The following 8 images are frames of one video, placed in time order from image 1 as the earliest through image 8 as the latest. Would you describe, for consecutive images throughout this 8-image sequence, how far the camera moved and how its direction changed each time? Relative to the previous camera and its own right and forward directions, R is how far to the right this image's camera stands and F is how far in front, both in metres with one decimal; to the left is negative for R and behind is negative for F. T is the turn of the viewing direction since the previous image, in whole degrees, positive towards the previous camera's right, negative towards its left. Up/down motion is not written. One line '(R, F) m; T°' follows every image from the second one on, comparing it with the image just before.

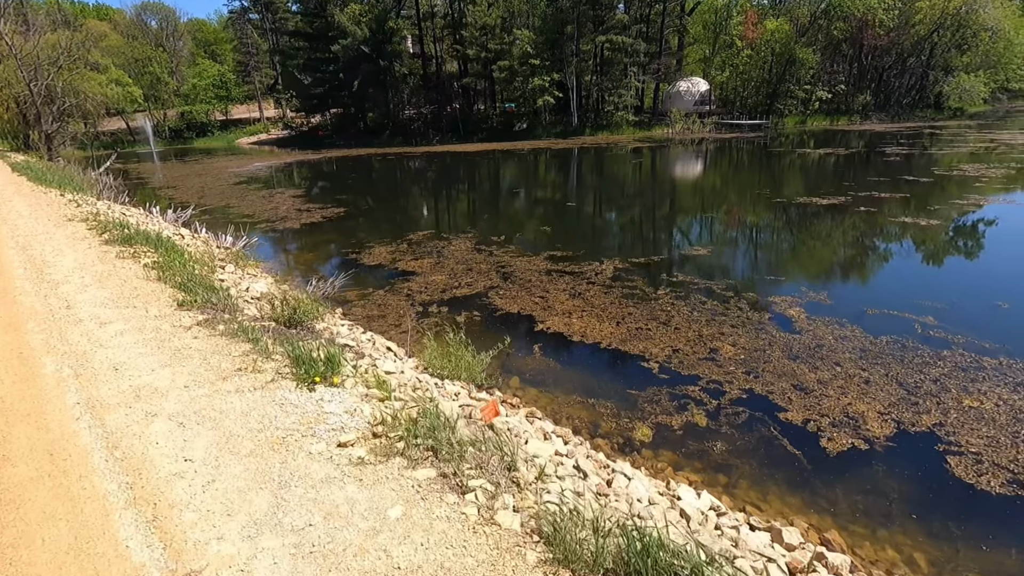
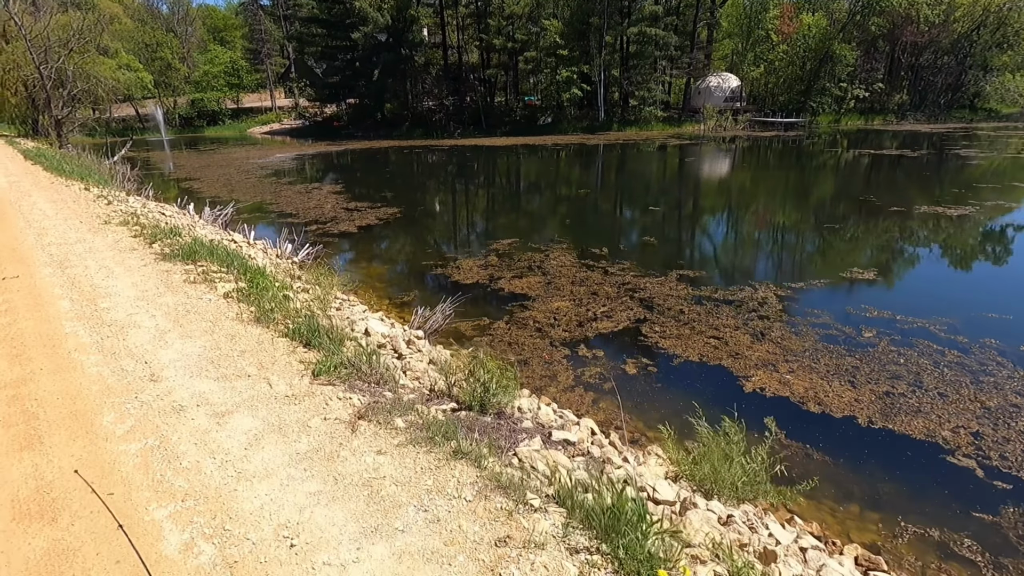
(-2.2, +1.9) m; 0°
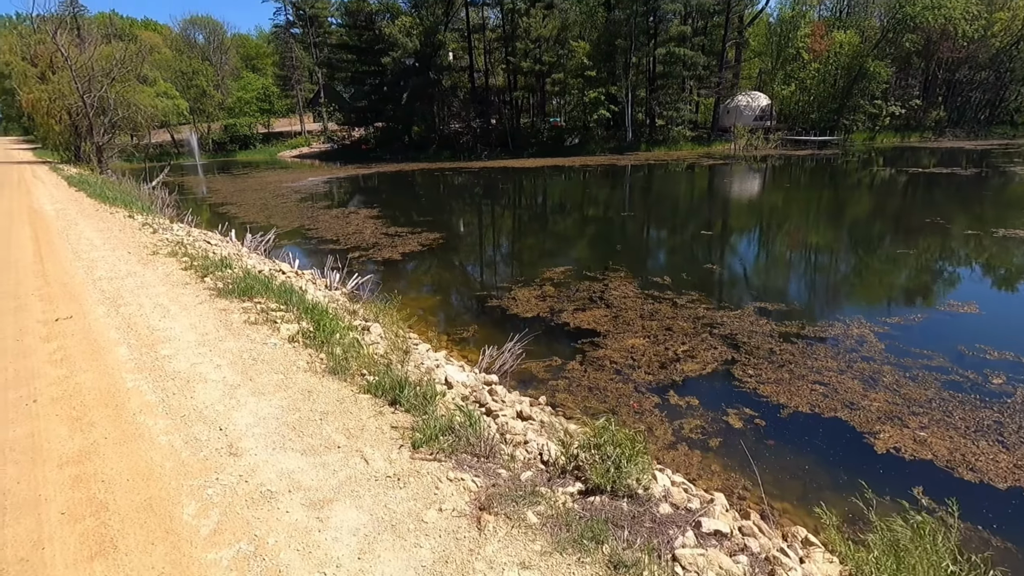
(-0.7, +0.6) m; -2°
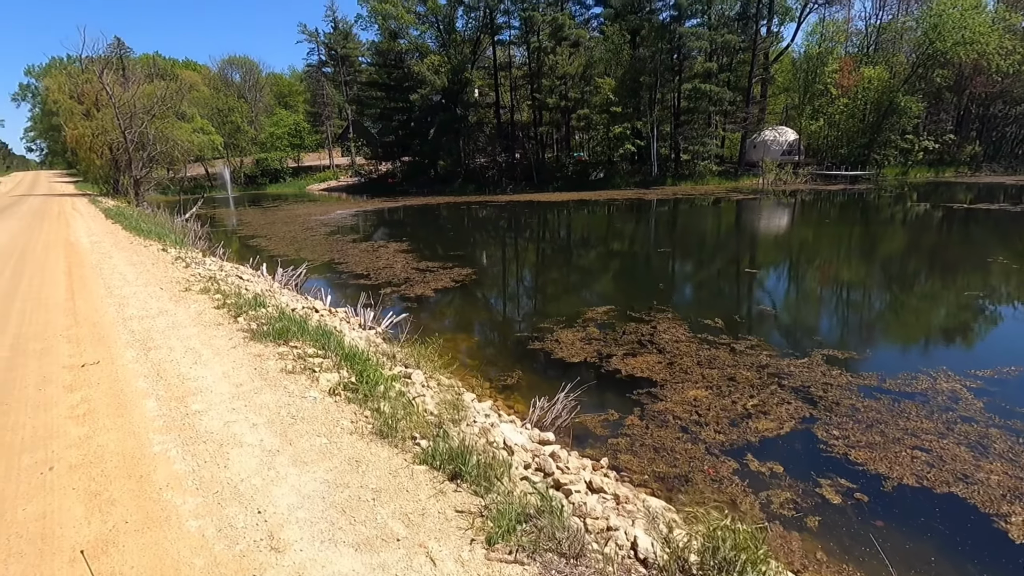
(-0.4, +0.5) m; -2°
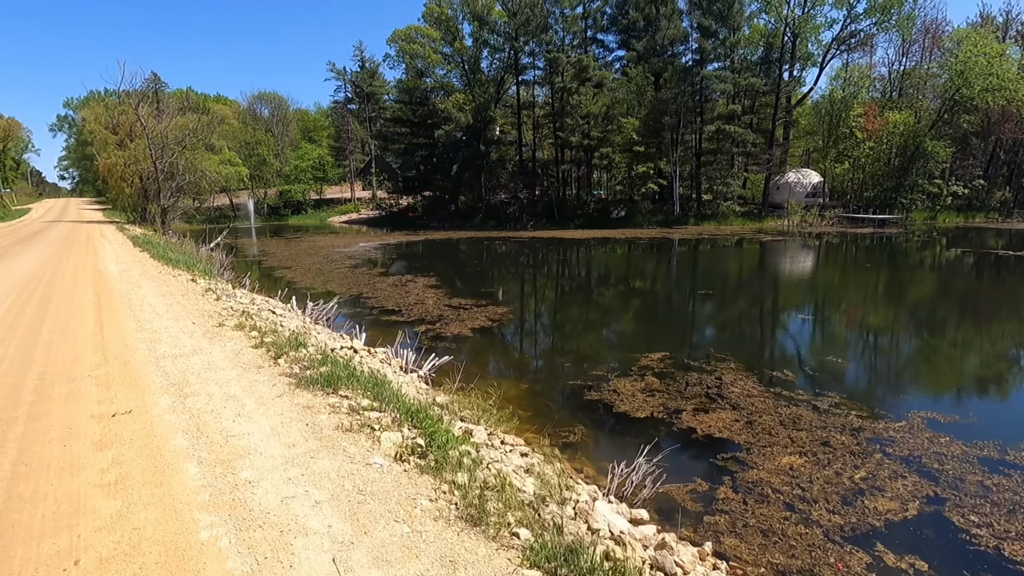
(-0.7, +0.7) m; -1°
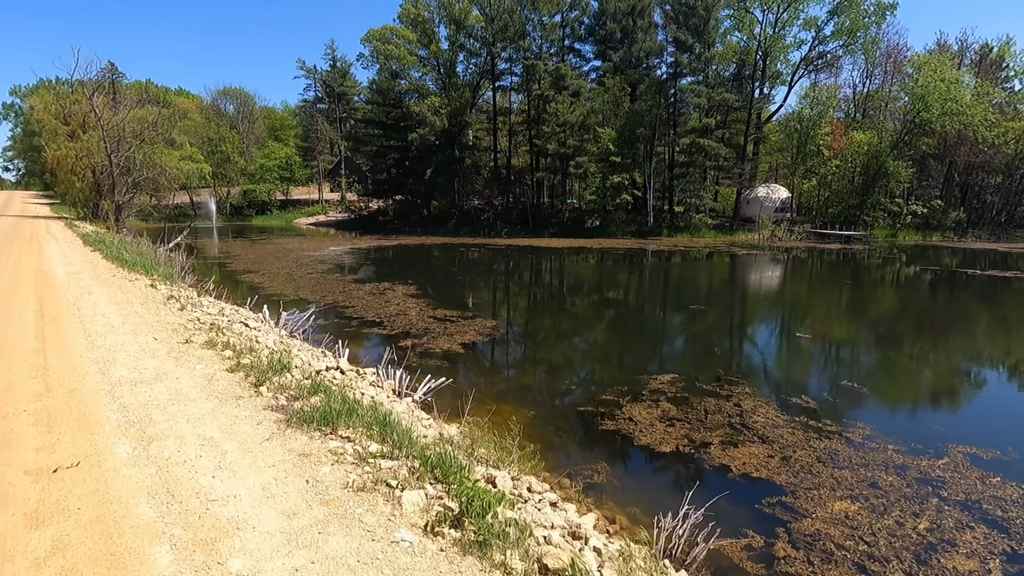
(-0.6, +0.8) m; +4°
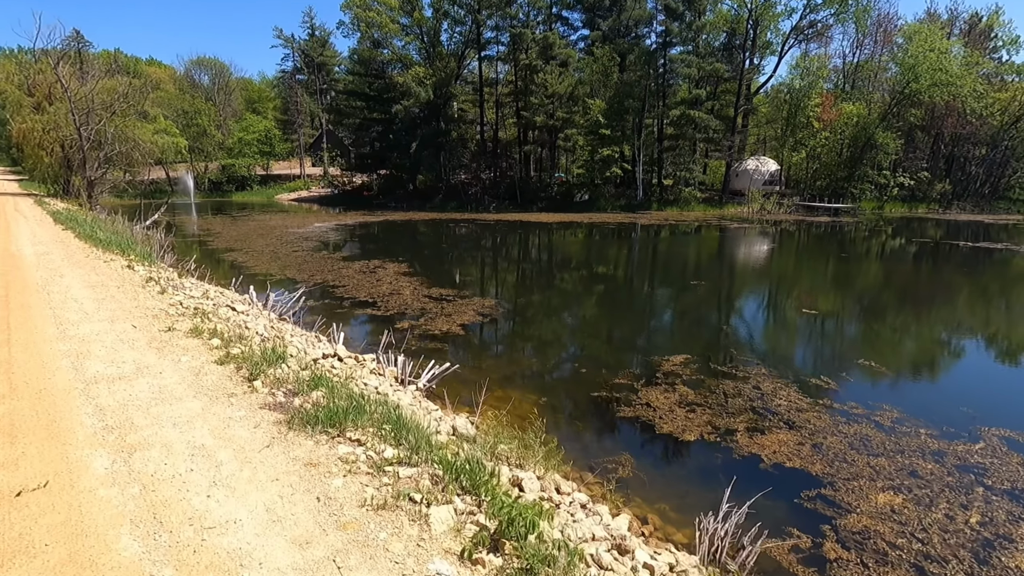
(-0.3, +0.5) m; +2°
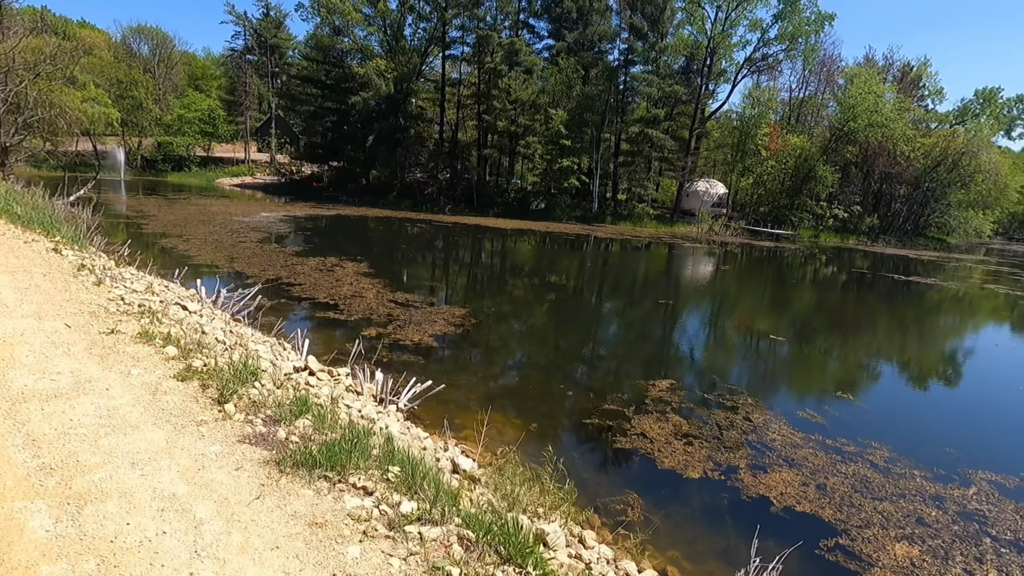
(-0.7, +0.6) m; +6°
